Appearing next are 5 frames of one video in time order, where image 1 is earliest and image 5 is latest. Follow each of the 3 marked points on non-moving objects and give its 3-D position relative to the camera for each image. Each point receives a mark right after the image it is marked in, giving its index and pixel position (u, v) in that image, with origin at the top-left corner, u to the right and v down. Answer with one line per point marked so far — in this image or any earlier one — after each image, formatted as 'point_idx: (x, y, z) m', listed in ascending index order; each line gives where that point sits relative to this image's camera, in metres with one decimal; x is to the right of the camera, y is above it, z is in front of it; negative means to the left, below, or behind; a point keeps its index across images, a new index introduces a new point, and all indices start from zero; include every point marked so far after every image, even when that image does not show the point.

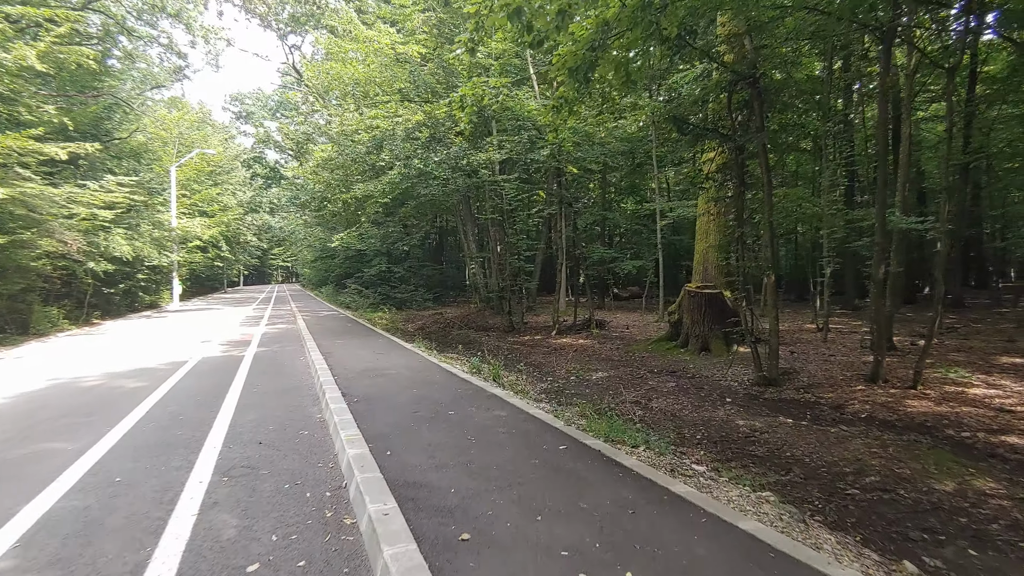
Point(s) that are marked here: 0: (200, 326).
0: (-8.1, -1.0, +14.1) m
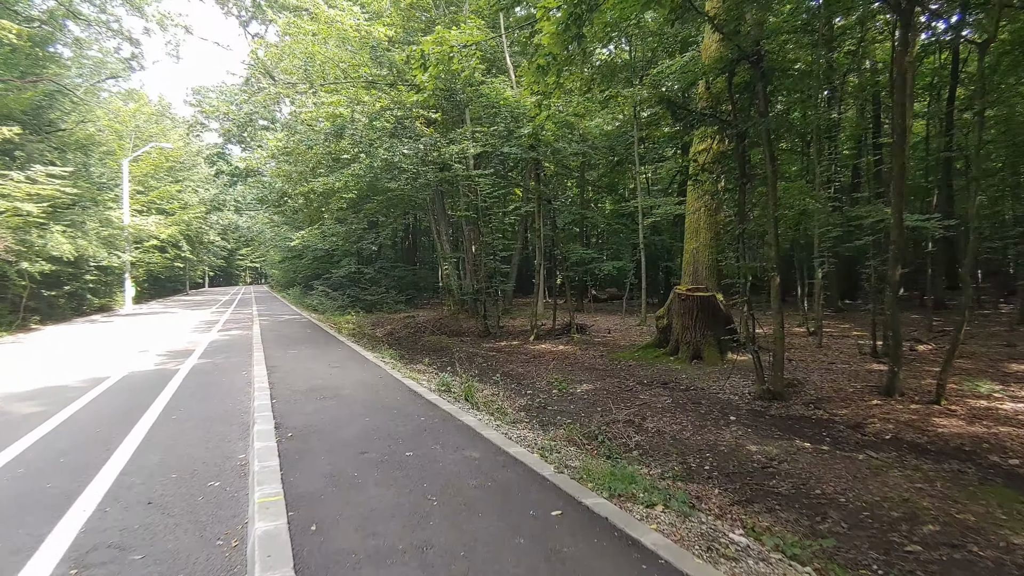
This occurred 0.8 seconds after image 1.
0: (-8.7, -1.0, +12.9) m
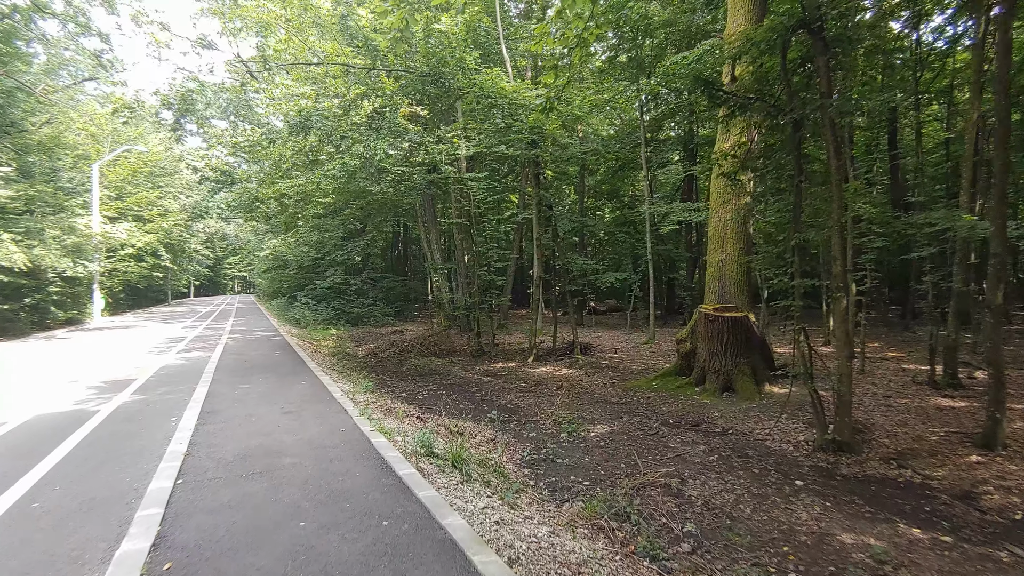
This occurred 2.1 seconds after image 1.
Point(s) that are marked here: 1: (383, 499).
0: (-8.7, -1.4, +11.5) m
1: (-0.7, -1.1, +3.0) m
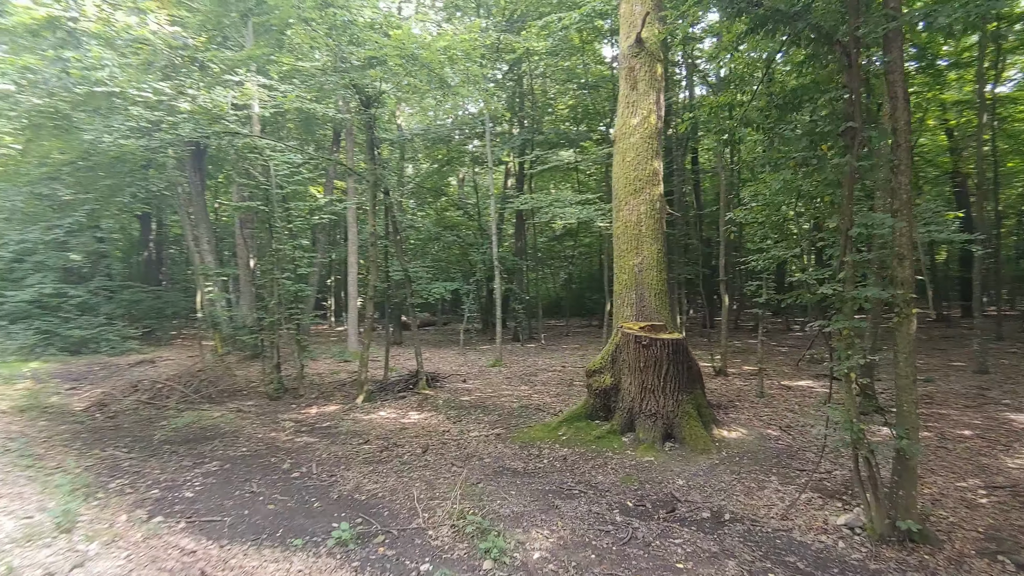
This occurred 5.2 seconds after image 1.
0: (-10.8, -1.5, +5.0) m
1: (-0.2, -1.2, +0.2) m
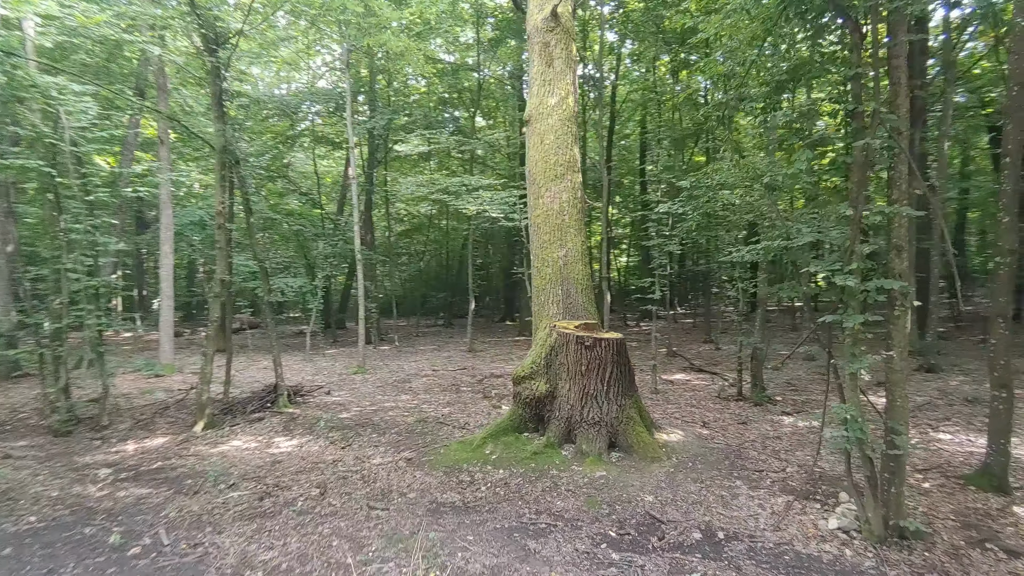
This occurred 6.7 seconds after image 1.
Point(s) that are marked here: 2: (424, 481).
0: (-10.7, -1.5, +0.6) m
1: (+0.9, -1.1, -0.6) m
2: (-0.8, -1.6, +4.5) m
